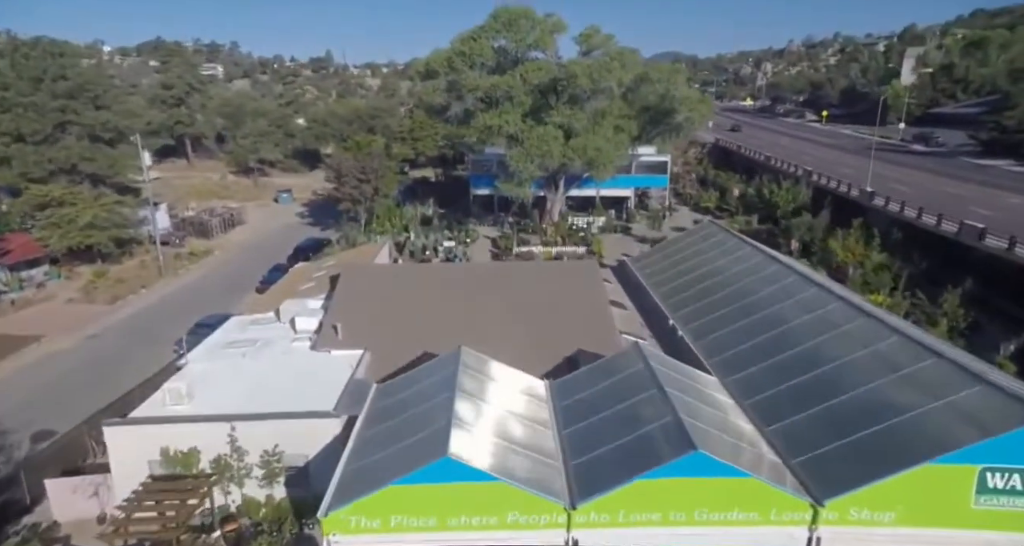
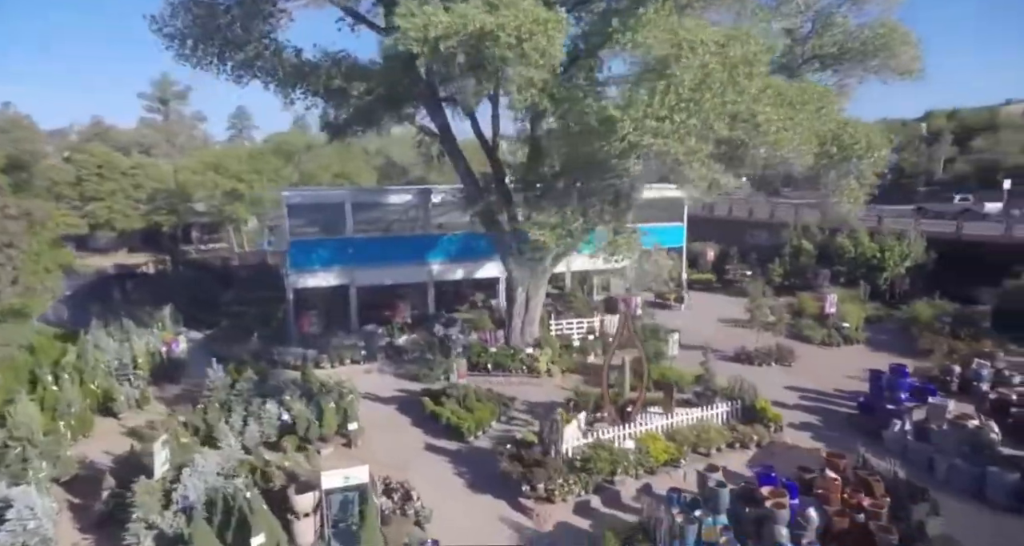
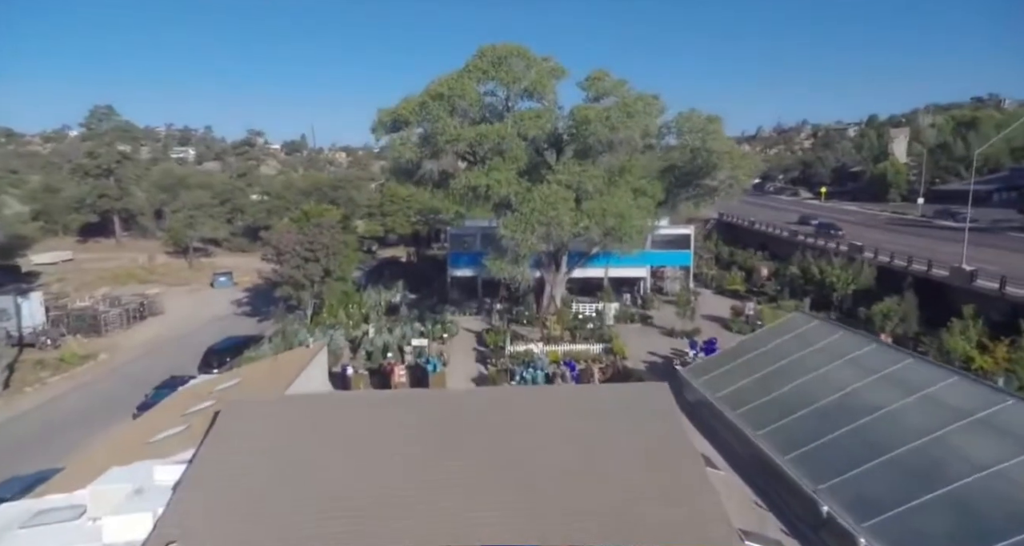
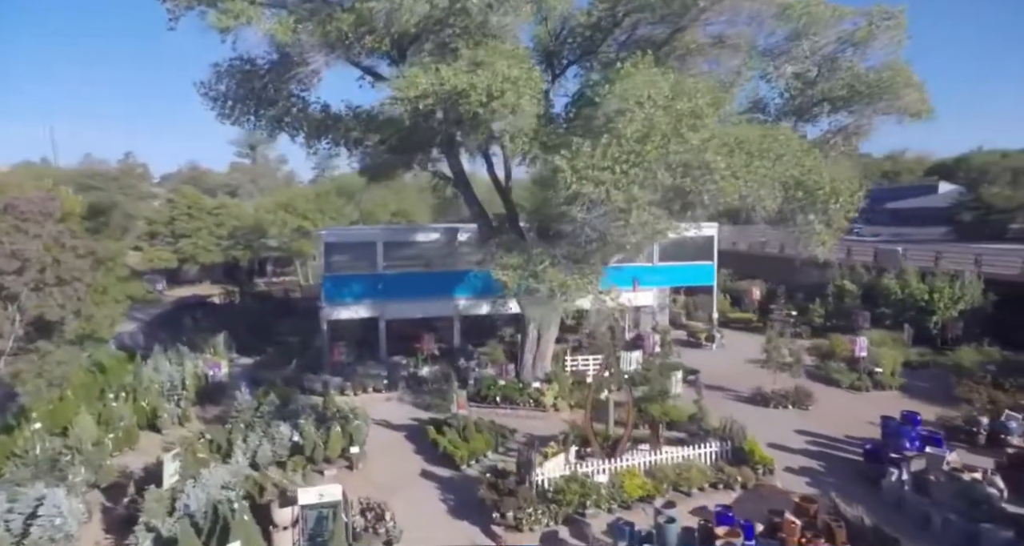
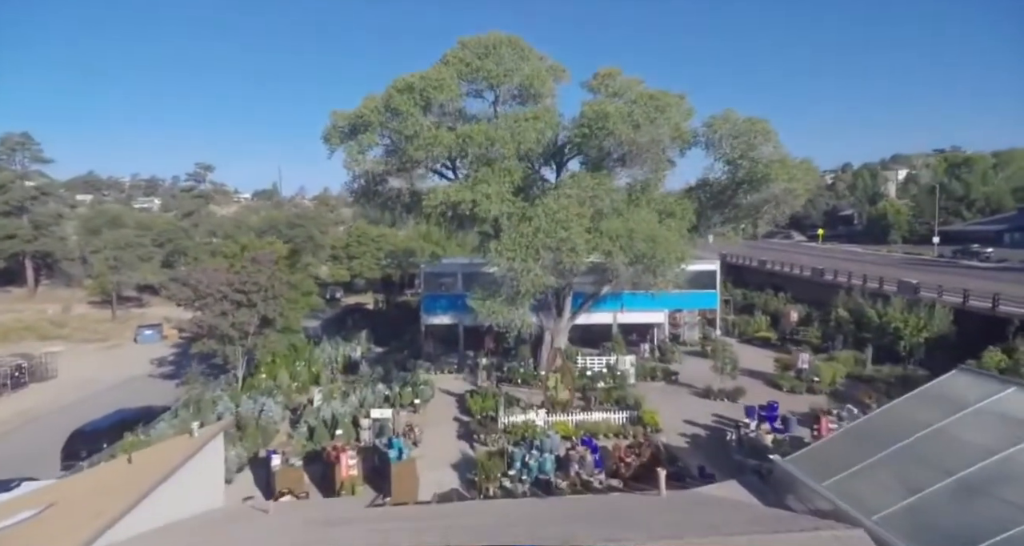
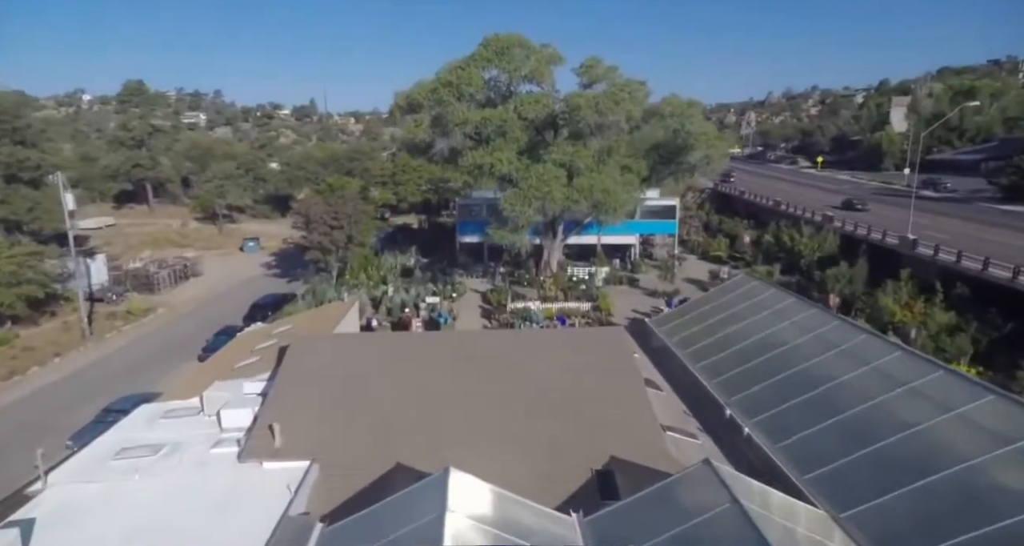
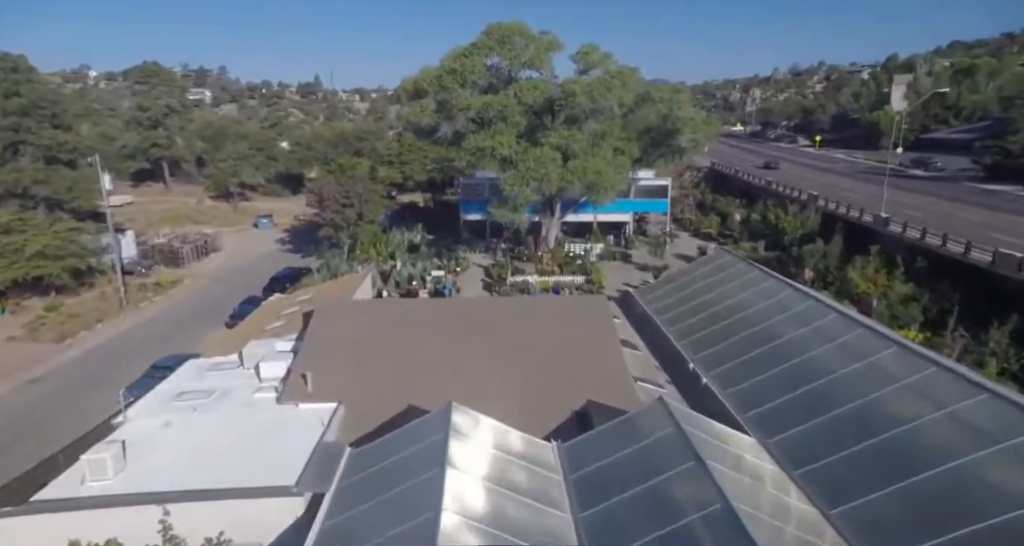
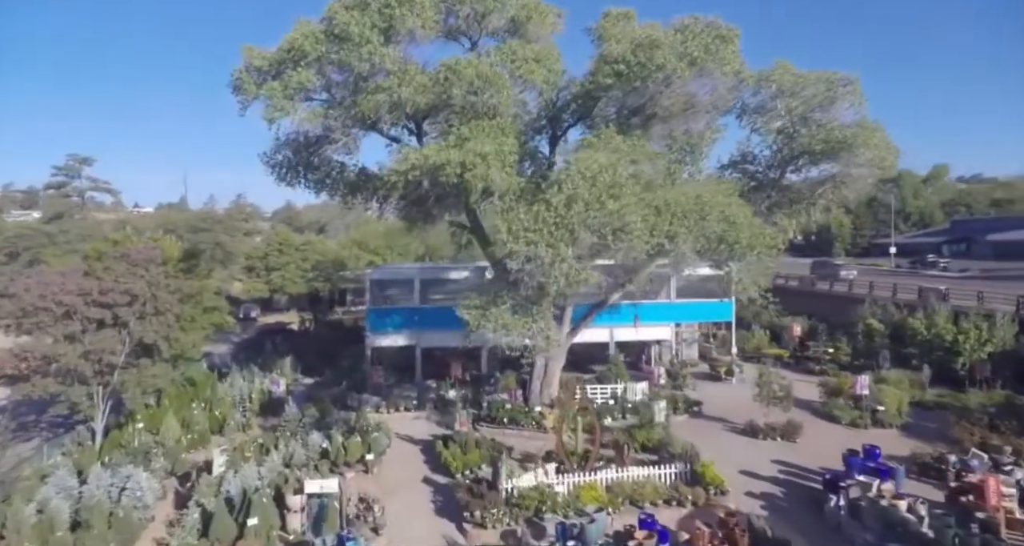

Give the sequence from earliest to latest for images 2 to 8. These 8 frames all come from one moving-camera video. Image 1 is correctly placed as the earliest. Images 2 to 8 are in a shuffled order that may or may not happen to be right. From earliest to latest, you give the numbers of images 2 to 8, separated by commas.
7, 6, 3, 5, 8, 4, 2
